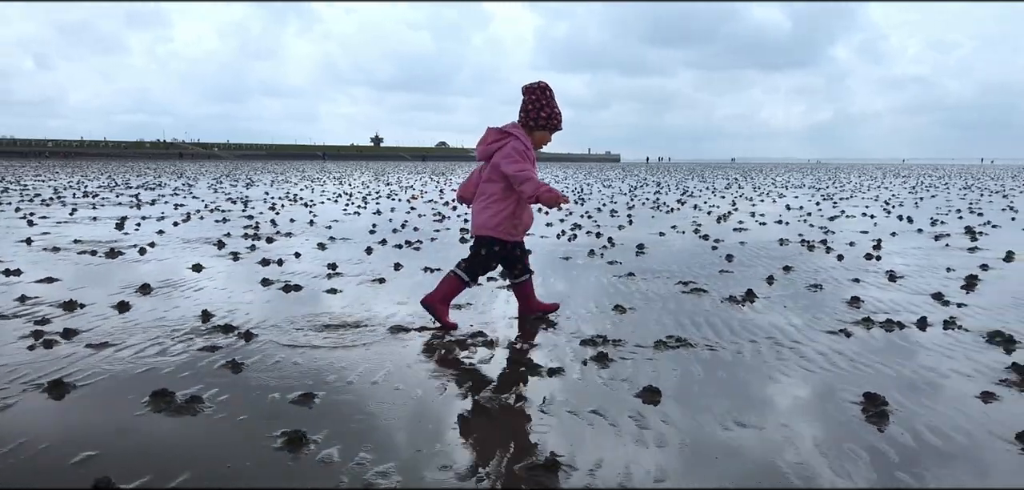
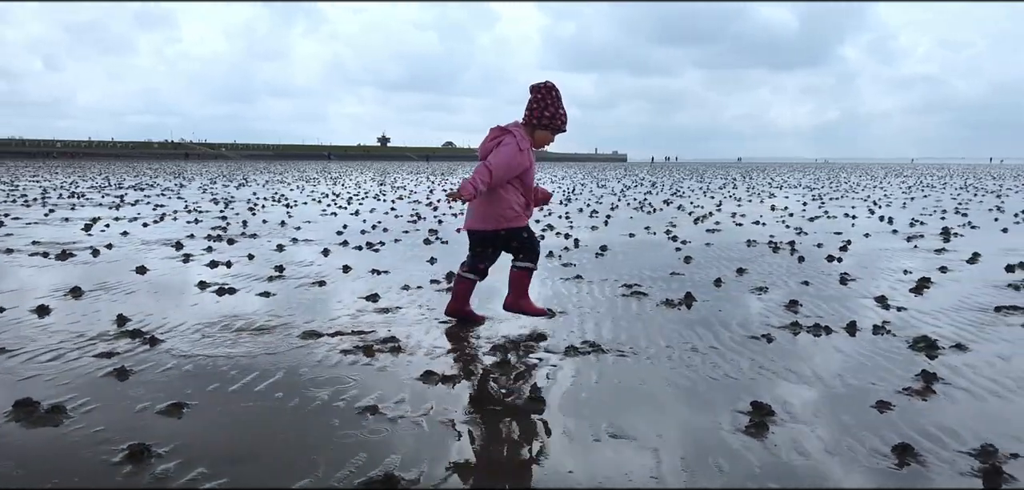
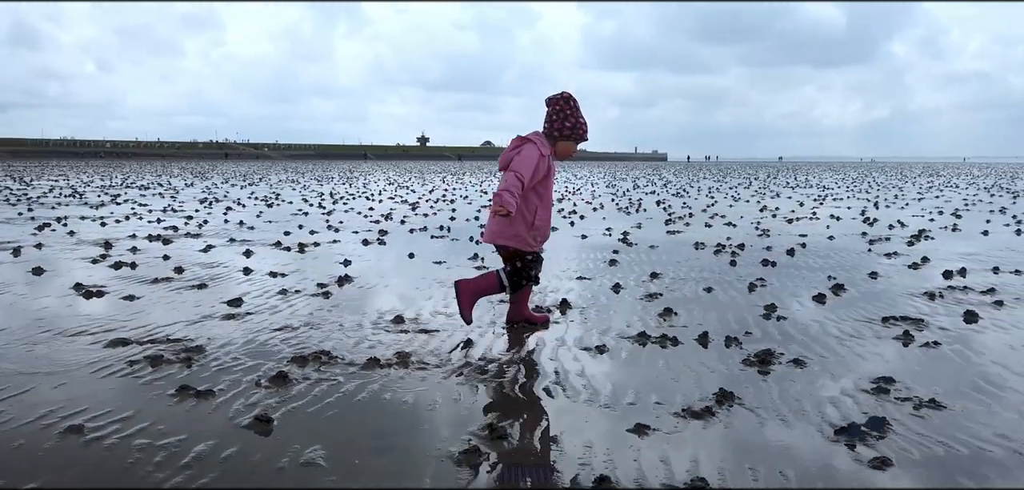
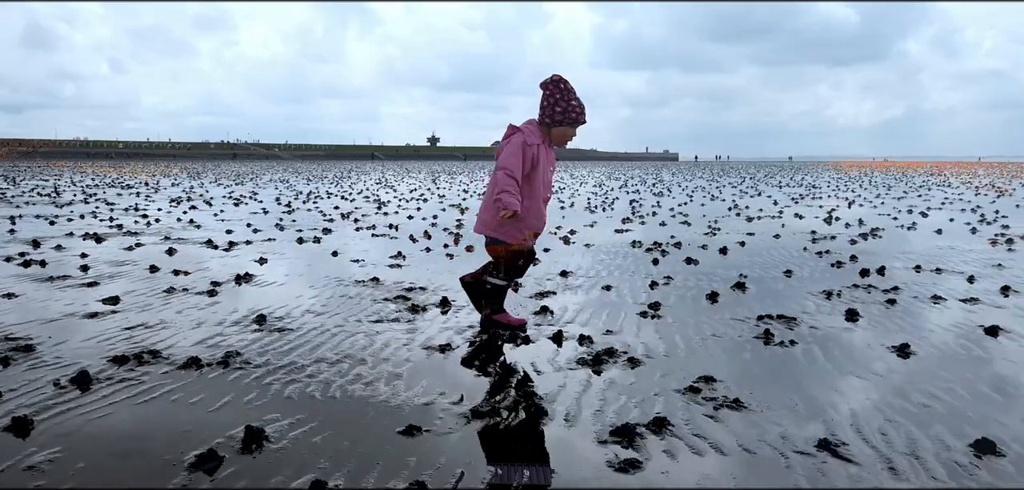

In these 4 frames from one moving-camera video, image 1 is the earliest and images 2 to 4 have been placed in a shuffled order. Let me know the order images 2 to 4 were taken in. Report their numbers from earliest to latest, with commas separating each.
2, 3, 4
